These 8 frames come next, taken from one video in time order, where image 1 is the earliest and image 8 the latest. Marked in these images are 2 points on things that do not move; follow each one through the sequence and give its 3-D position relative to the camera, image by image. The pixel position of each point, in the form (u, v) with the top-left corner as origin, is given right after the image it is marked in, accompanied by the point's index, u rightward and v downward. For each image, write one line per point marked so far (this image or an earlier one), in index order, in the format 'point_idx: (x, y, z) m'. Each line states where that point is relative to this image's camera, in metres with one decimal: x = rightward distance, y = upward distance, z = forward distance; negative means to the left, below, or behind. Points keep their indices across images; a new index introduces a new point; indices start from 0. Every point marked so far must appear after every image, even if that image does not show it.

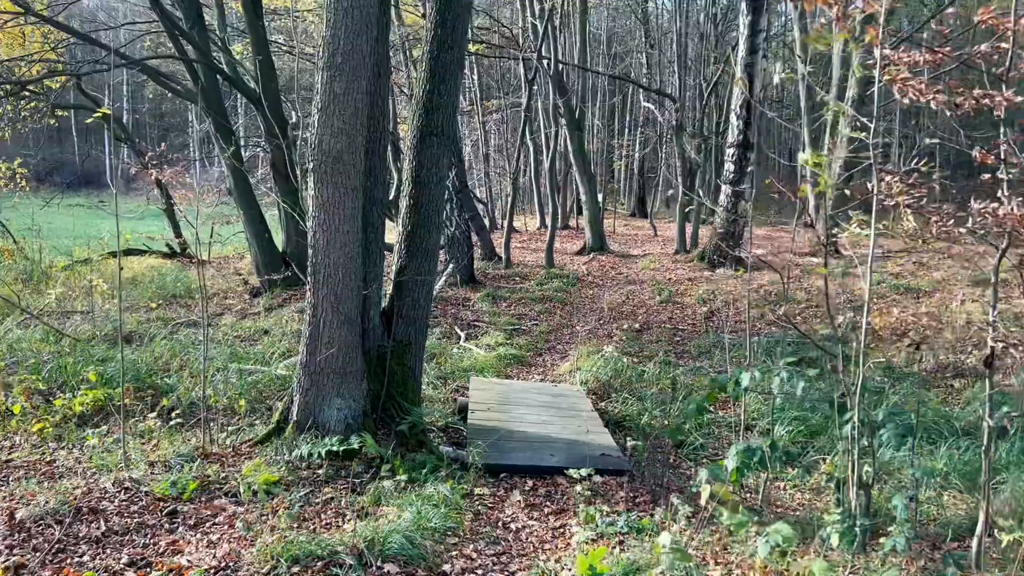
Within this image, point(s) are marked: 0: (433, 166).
0: (-0.6, +0.9, +6.1) m
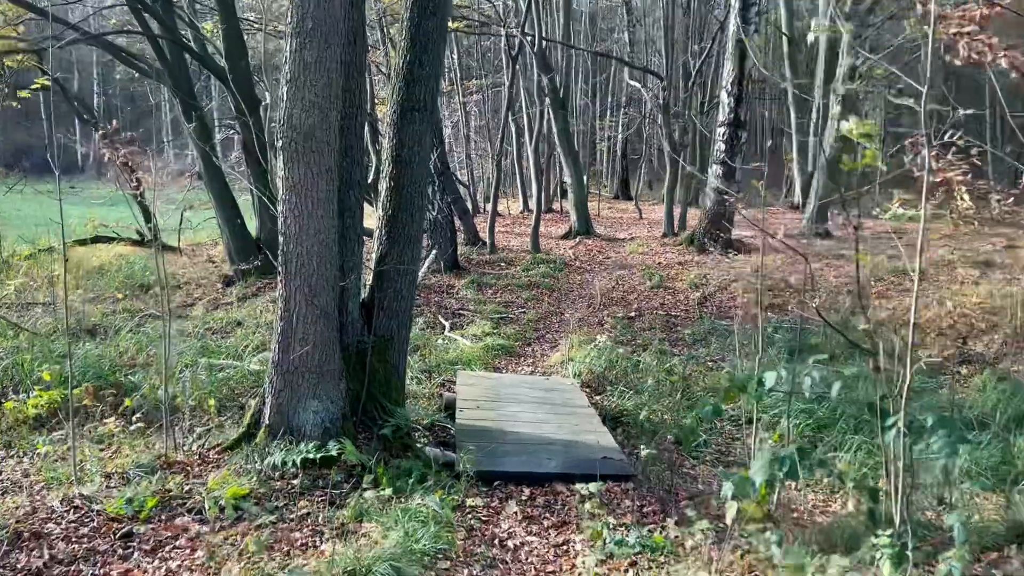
0: (-0.7, +1.0, +5.6) m
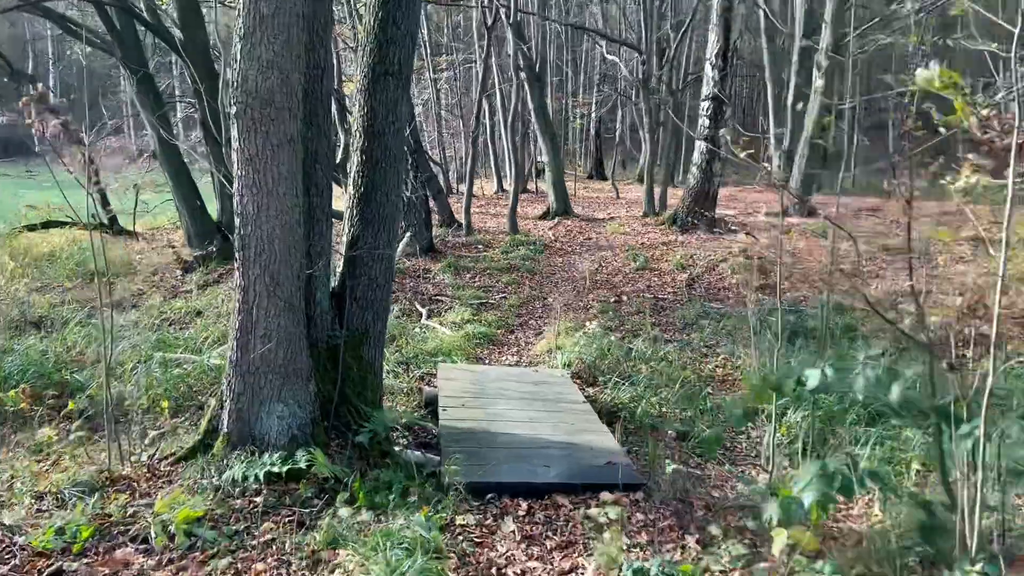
0: (-0.8, +1.1, +5.0) m
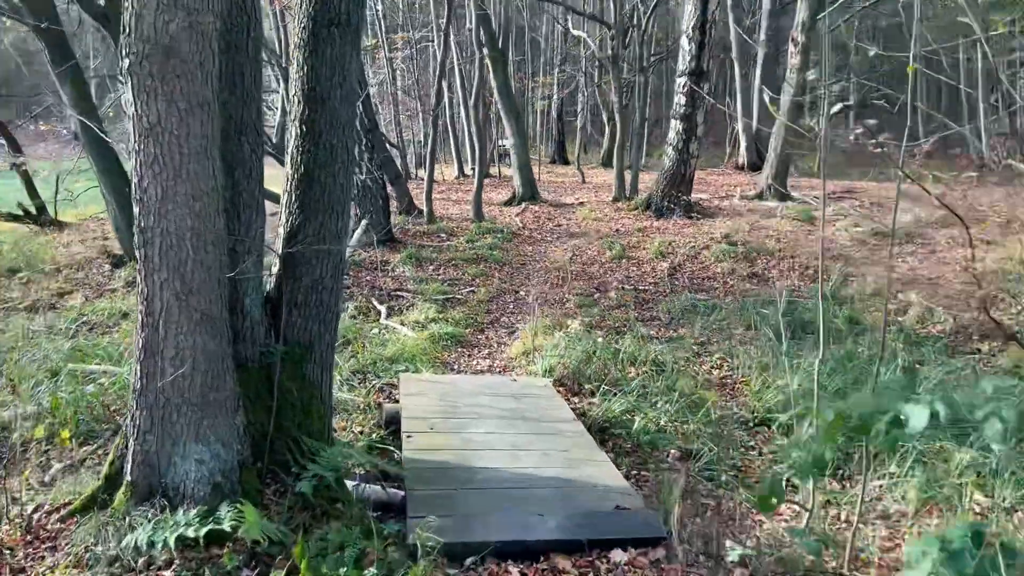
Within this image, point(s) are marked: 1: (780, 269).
0: (-0.9, +1.1, +4.0) m
1: (+3.2, +0.2, +9.8) m
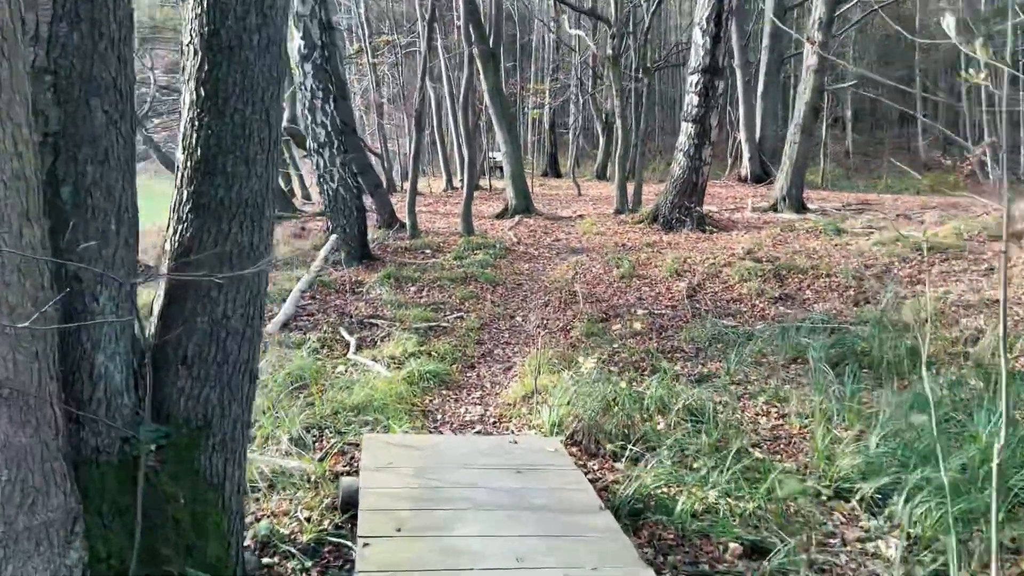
0: (-0.9, +0.9, +2.6) m
1: (+3.2, 0.0, +8.5) m
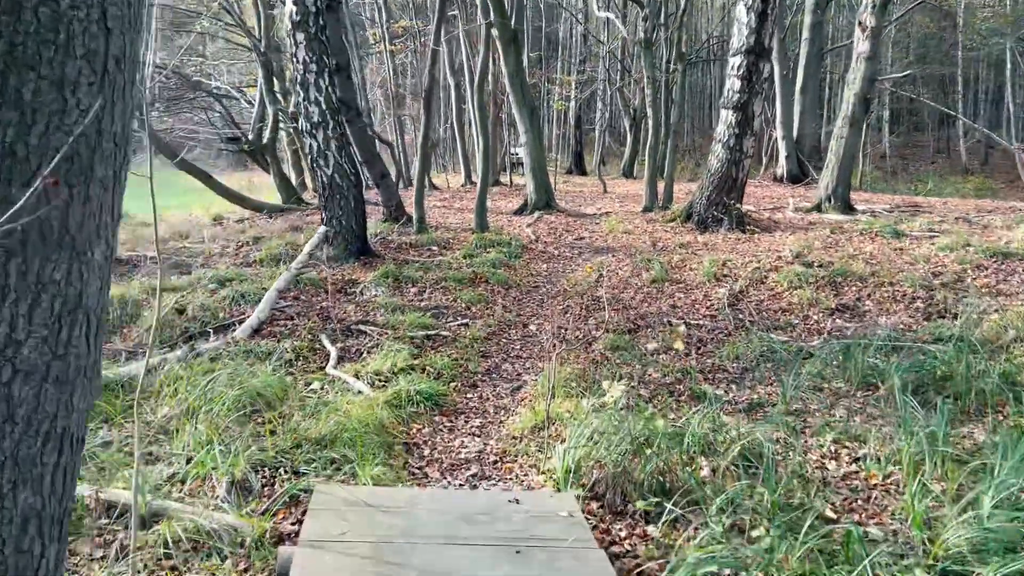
0: (-0.9, +0.9, +1.6) m
1: (+3.3, -0.1, +7.3) m
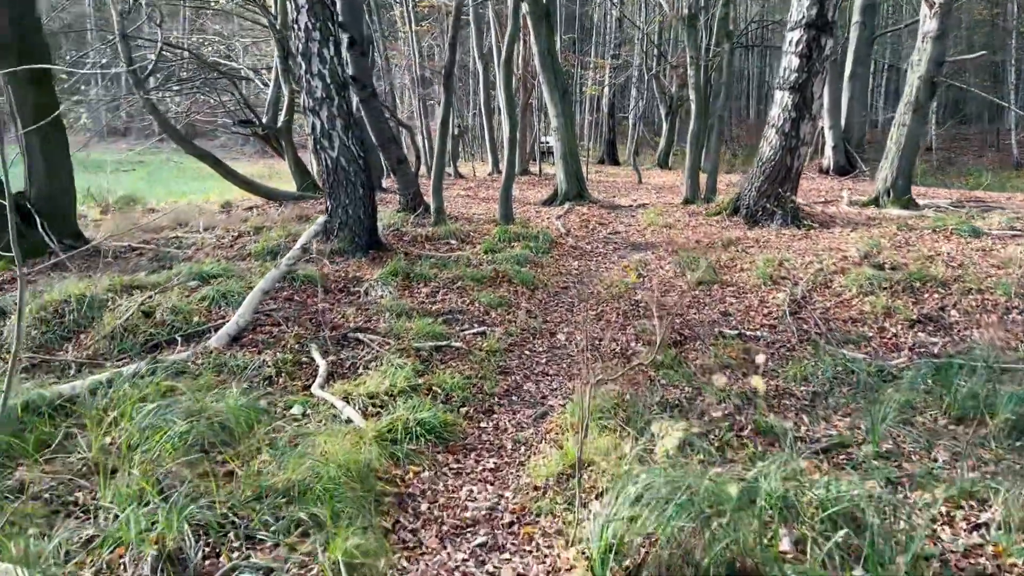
0: (-0.9, +0.8, +0.7) m
1: (+3.5, -0.2, +6.3) m
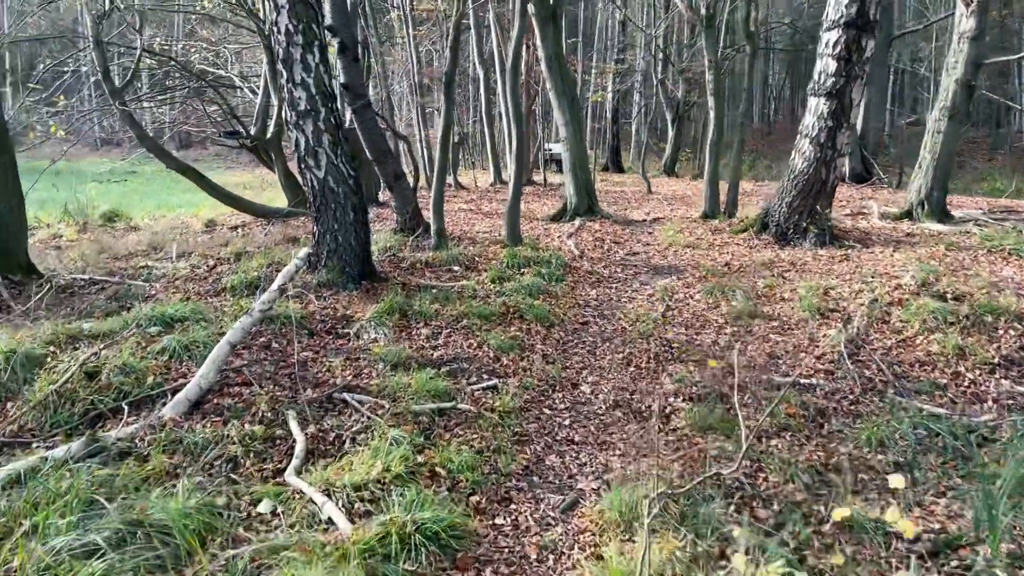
0: (-0.8, +0.6, -0.2) m
1: (+3.6, -0.4, +5.4) m
